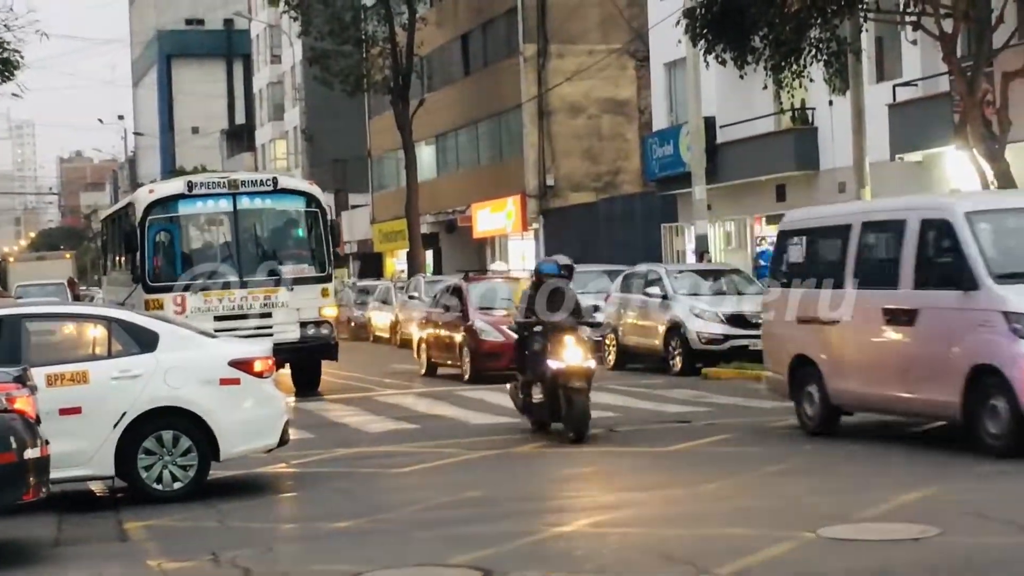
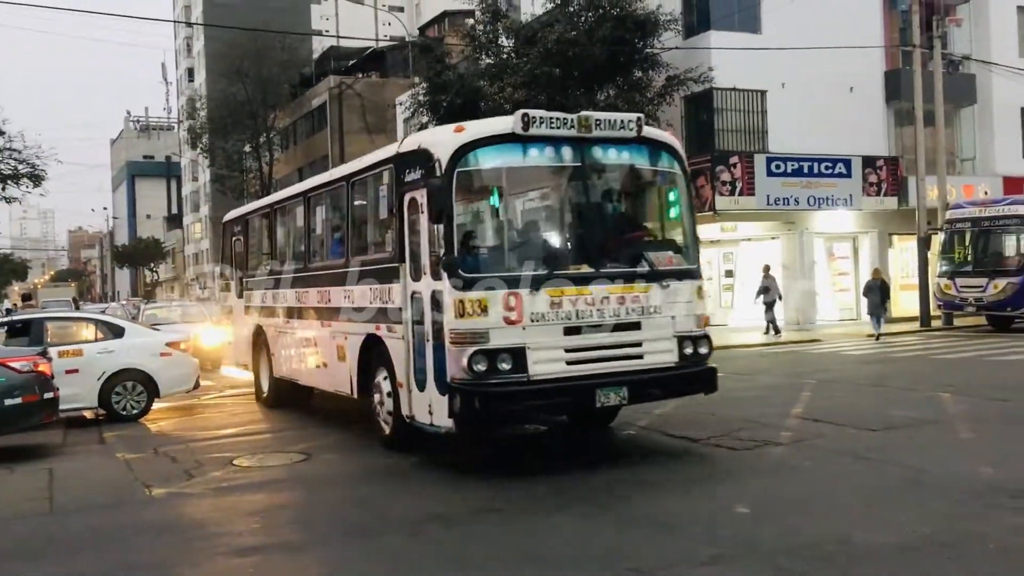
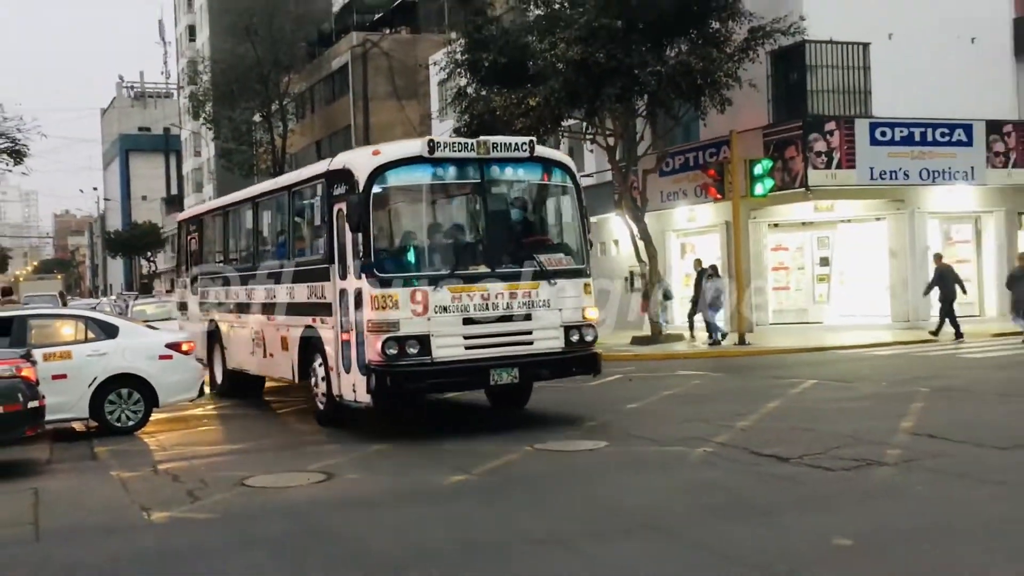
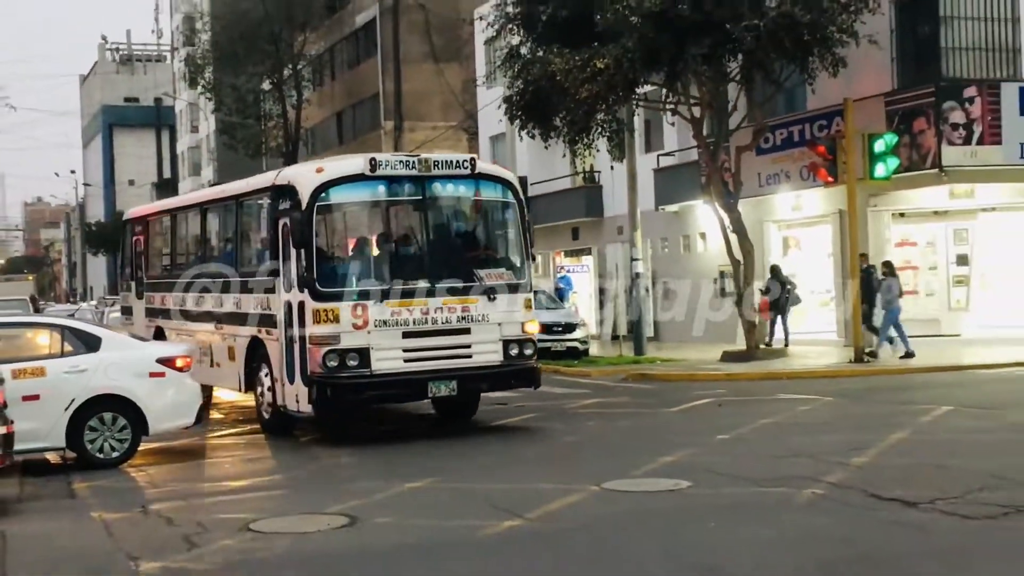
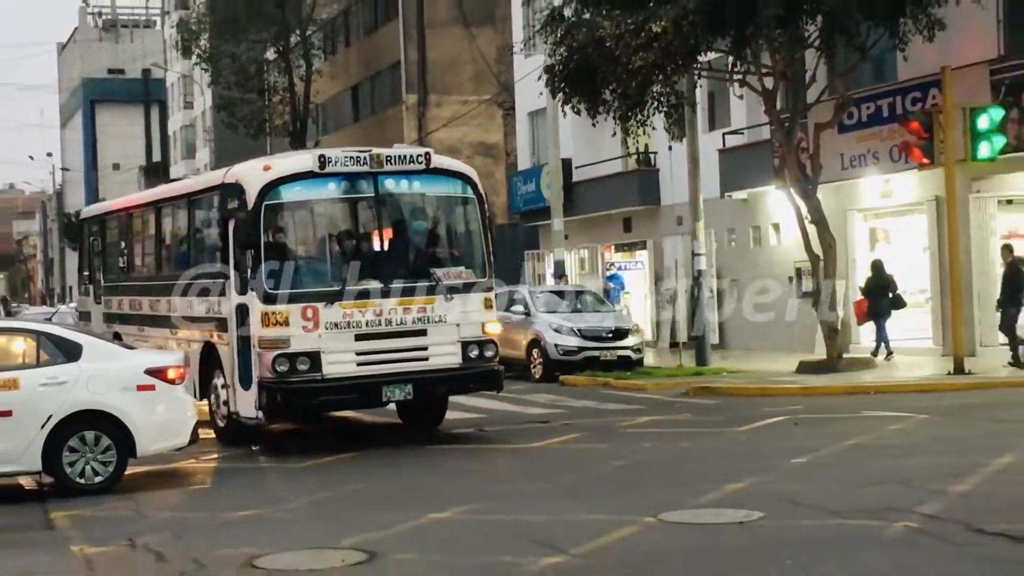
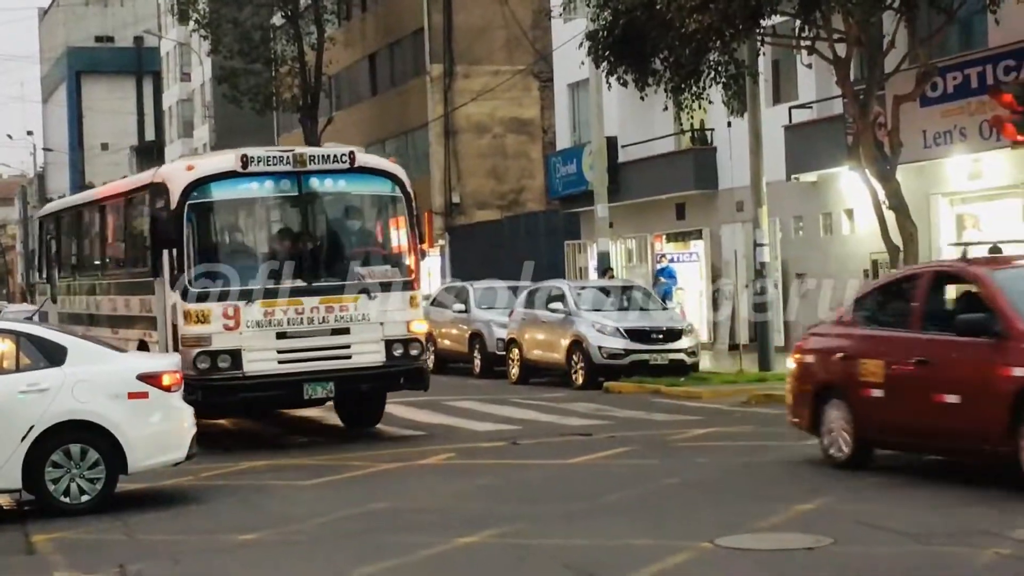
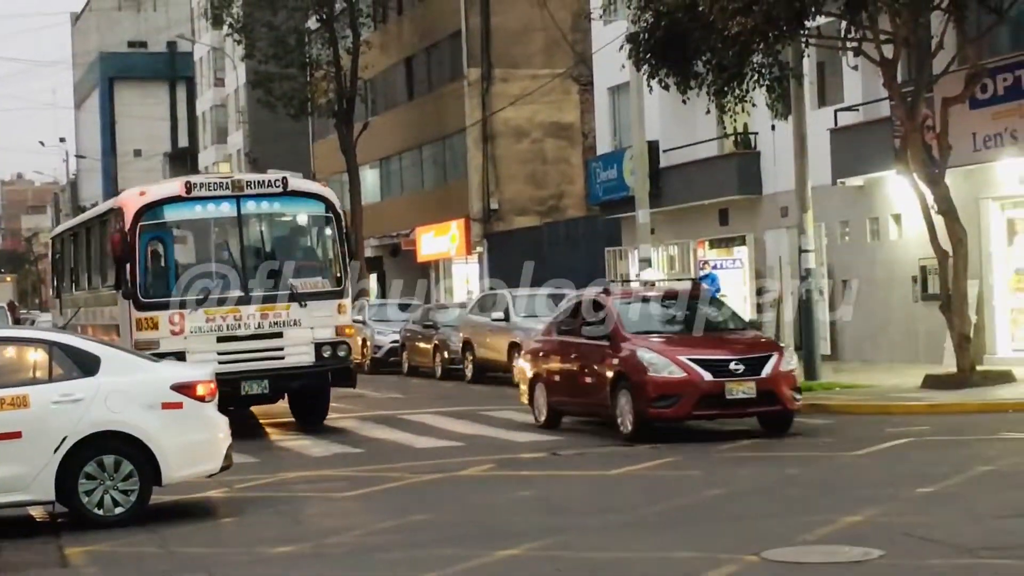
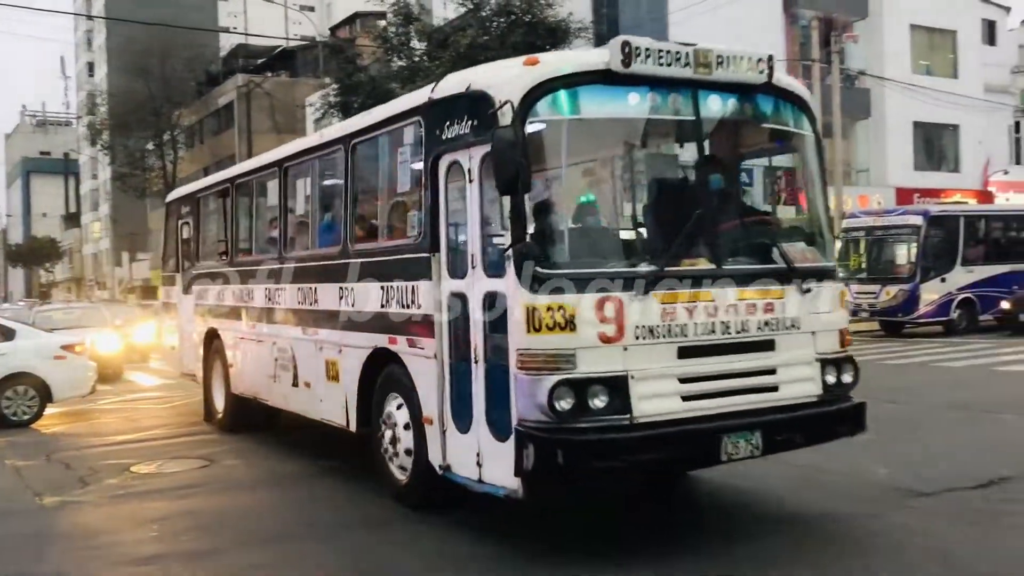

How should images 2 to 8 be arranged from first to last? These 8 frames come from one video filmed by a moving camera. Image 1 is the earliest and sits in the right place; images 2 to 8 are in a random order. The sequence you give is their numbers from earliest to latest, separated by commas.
7, 6, 5, 4, 3, 2, 8
